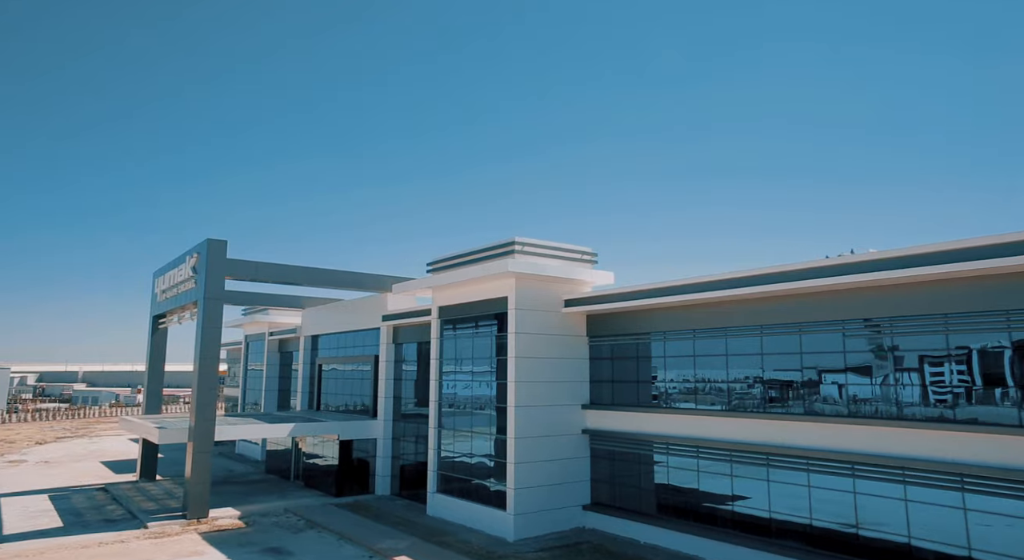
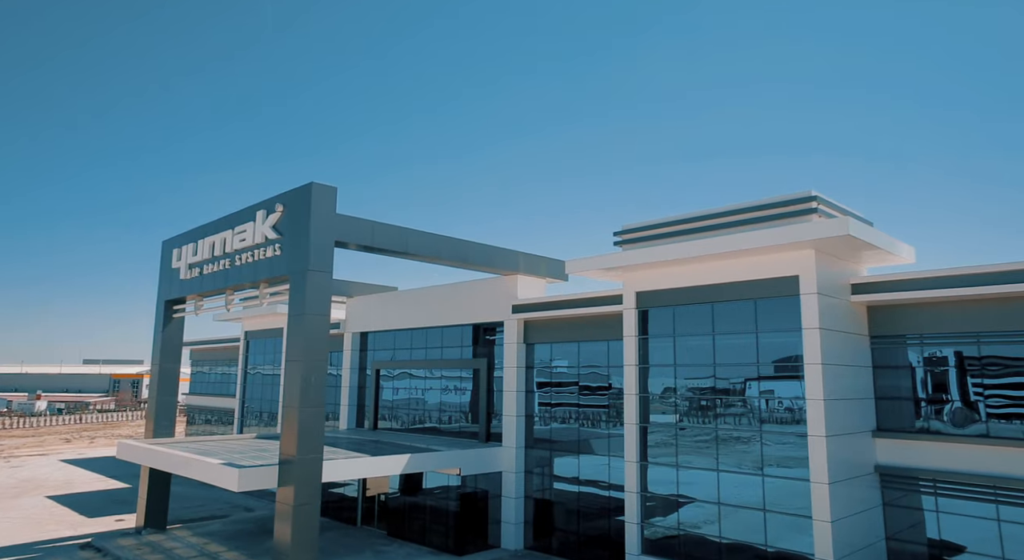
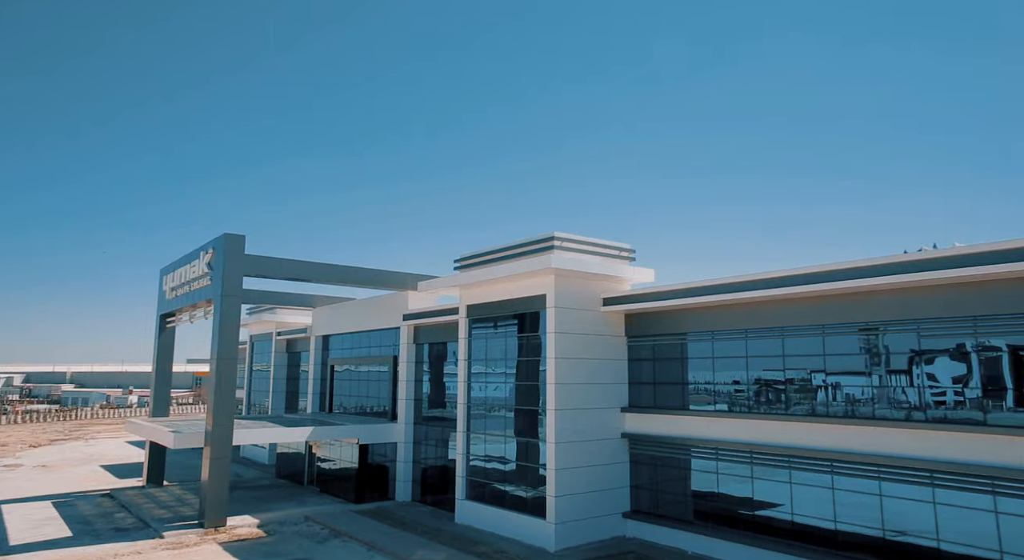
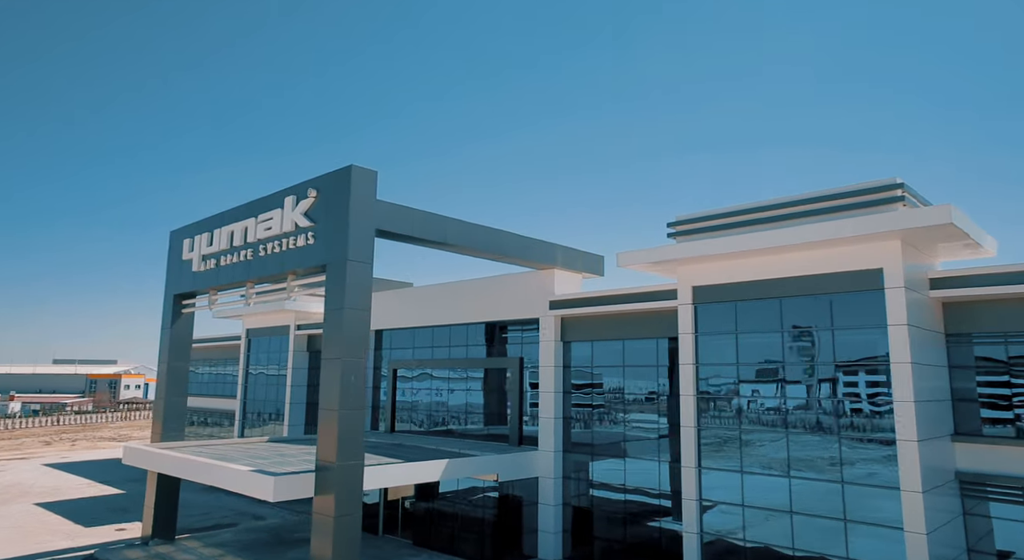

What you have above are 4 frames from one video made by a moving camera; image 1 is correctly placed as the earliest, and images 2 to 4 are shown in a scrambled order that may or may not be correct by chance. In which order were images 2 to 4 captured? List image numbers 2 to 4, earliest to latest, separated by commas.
3, 2, 4
